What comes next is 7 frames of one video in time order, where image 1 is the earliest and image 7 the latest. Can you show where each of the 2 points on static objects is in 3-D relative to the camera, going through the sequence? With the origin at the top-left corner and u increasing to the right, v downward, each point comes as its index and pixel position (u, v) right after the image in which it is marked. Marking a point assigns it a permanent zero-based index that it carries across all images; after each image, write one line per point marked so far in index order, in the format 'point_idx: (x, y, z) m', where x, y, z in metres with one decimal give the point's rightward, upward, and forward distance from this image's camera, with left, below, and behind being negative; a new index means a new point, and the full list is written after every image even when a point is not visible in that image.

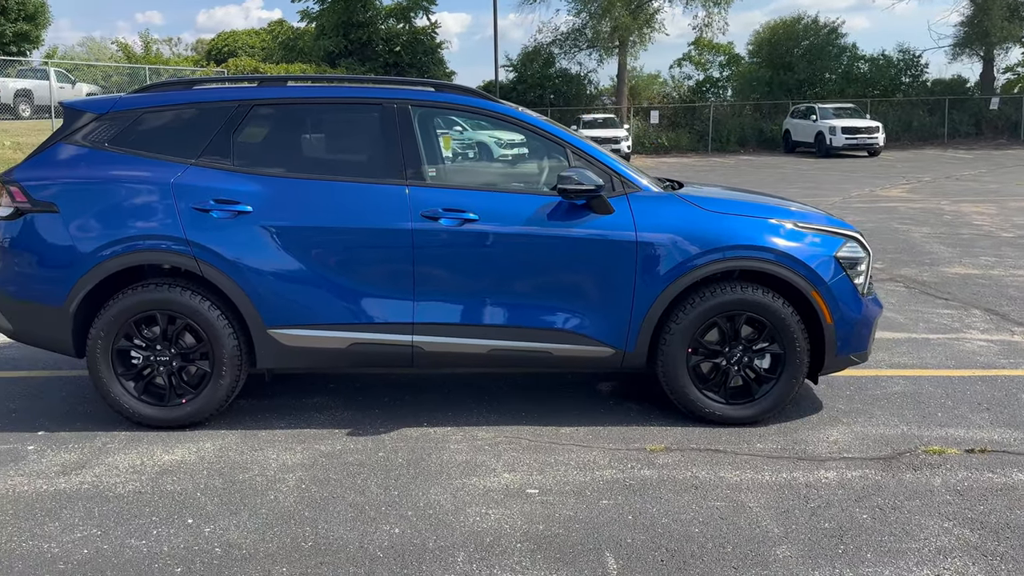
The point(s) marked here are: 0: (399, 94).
0: (-0.6, +1.0, +4.3) m
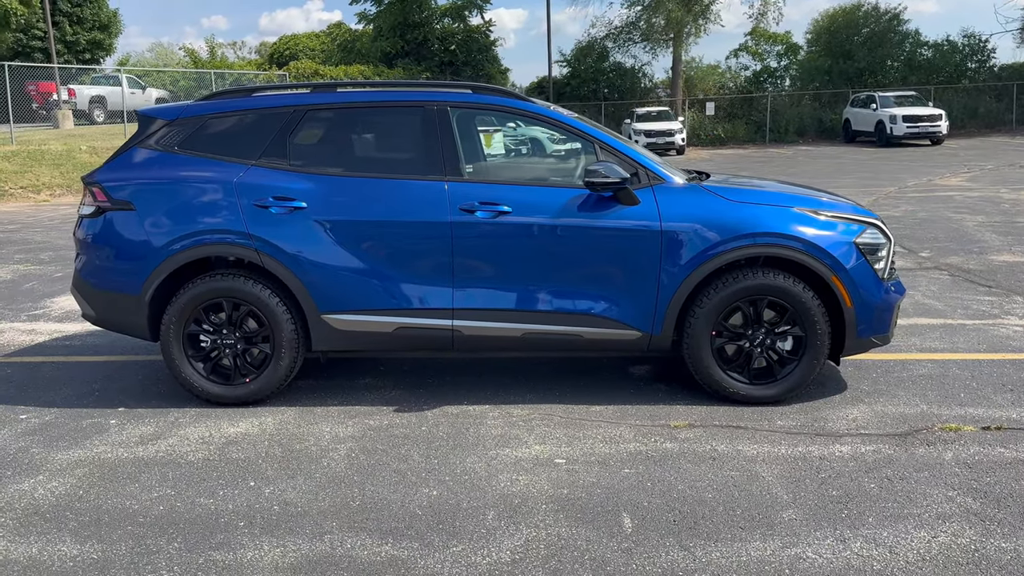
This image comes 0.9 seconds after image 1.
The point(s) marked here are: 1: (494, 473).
0: (-0.4, +1.0, +4.6) m
1: (-0.1, -0.8, +3.7) m
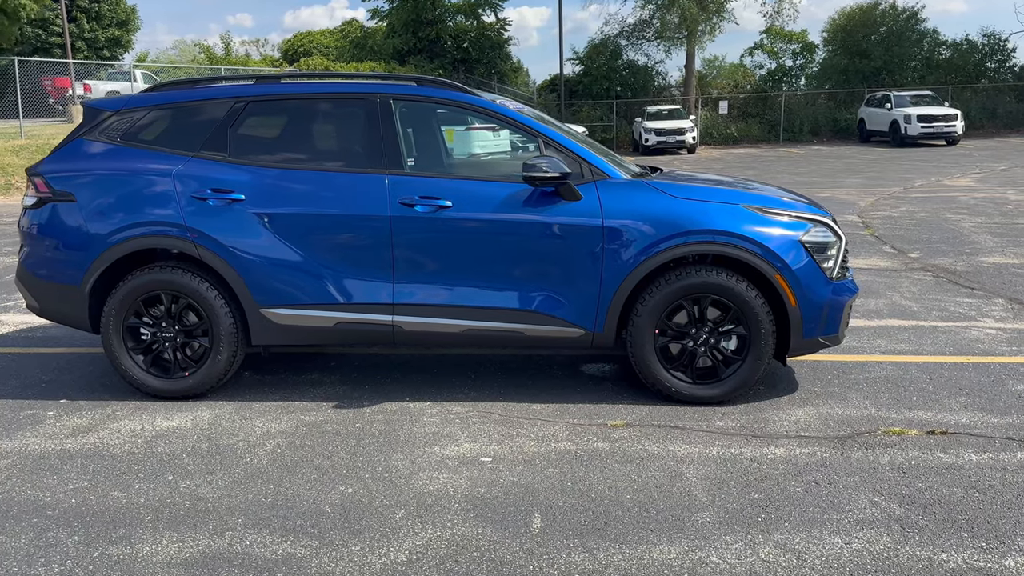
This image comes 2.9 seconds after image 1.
0: (-0.7, +1.1, +4.6) m
1: (-0.4, -0.8, +3.6) m
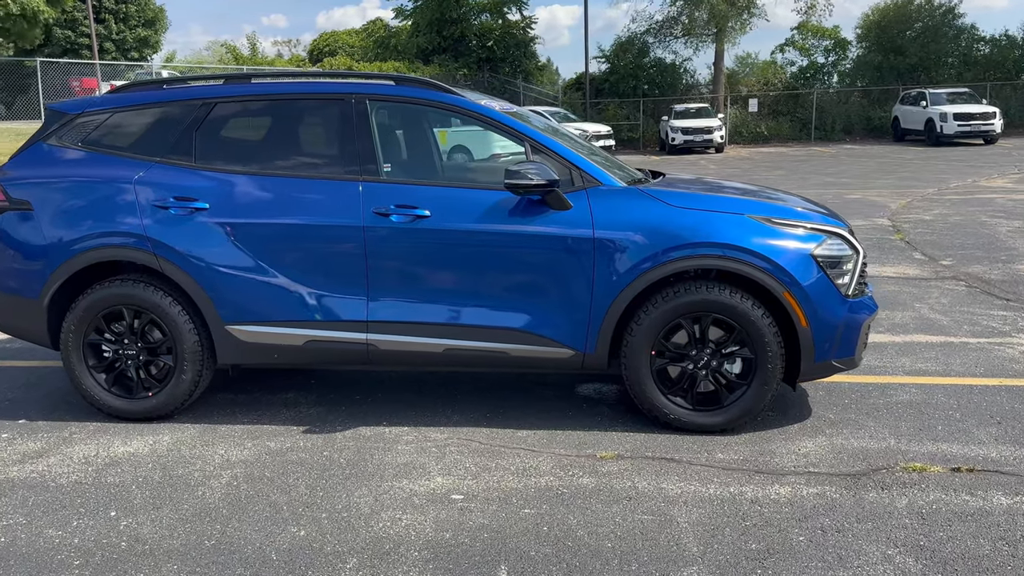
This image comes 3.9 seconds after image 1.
0: (-0.8, +1.0, +4.2) m
1: (-0.5, -0.9, +3.3) m
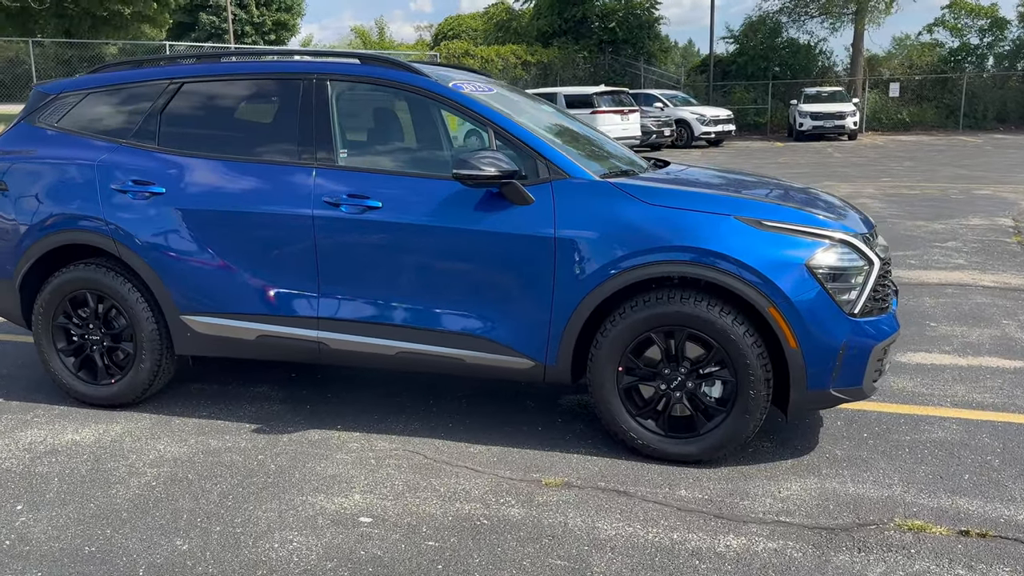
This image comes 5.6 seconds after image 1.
0: (-0.9, +1.0, +4.0) m
1: (-0.8, -0.8, +3.0) m
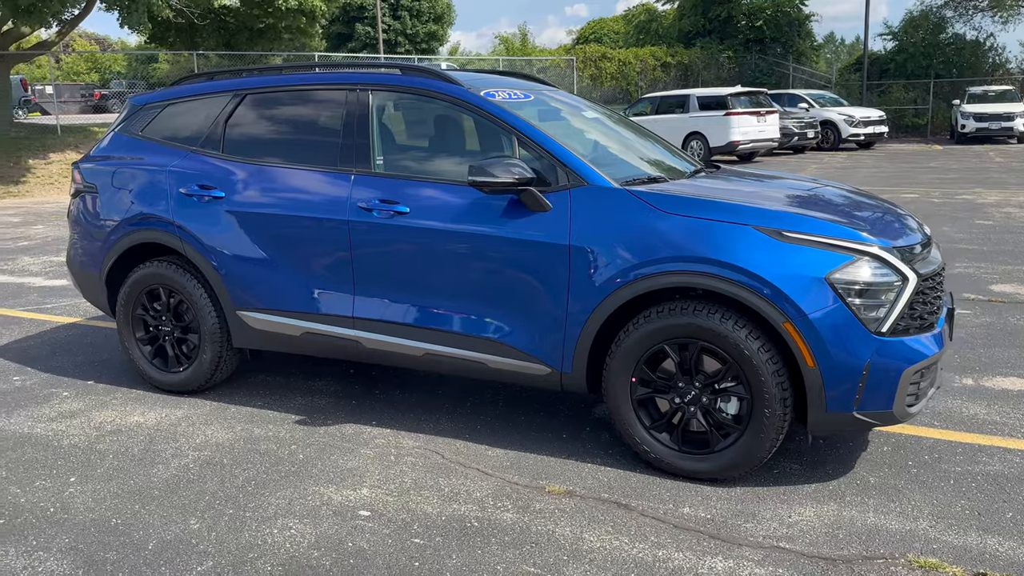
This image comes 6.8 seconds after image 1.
0: (-0.7, +1.0, +4.1) m
1: (-0.9, -0.8, +3.2) m
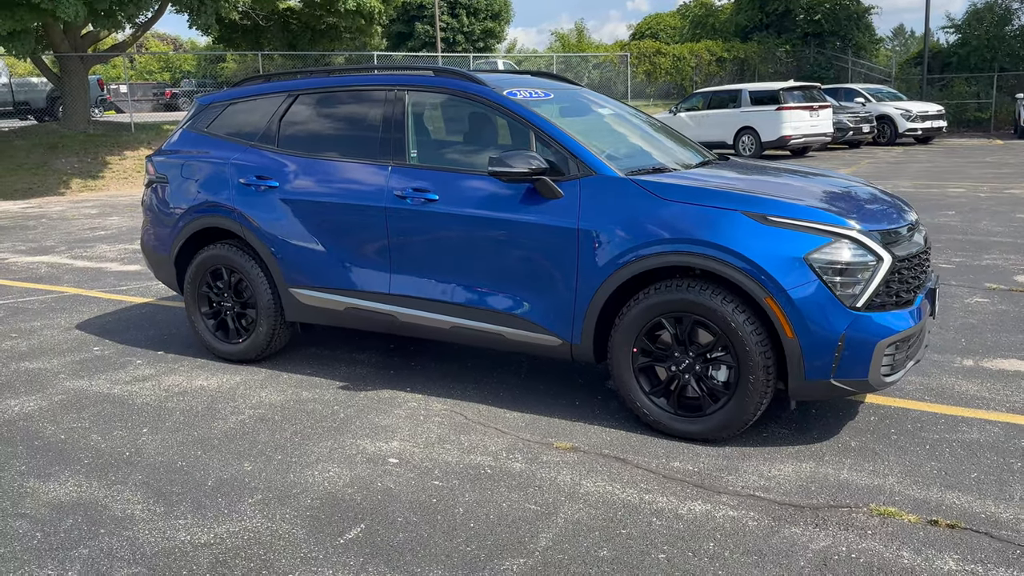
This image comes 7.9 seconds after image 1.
0: (-0.6, +1.1, +4.6) m
1: (-0.8, -0.7, +3.7) m
